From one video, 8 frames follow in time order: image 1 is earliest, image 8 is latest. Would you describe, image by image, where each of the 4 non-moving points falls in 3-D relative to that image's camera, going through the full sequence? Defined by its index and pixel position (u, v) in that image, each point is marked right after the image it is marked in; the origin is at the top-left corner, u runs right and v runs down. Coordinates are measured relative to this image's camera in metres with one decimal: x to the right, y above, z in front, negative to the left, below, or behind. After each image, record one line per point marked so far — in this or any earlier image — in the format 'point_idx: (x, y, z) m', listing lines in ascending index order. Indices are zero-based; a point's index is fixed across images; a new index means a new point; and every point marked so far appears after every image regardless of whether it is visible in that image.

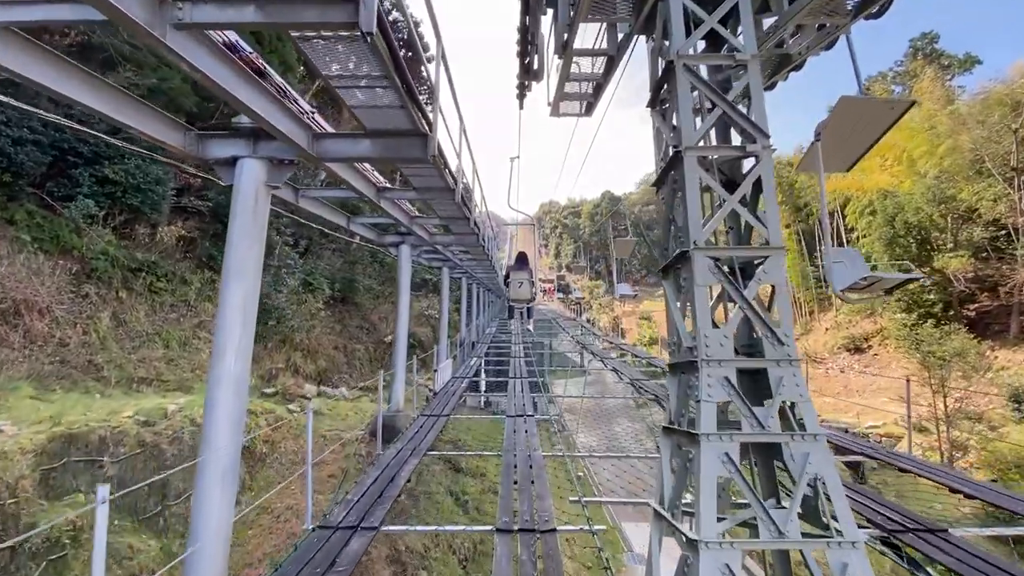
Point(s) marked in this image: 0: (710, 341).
0: (+0.7, -0.2, +1.7) m
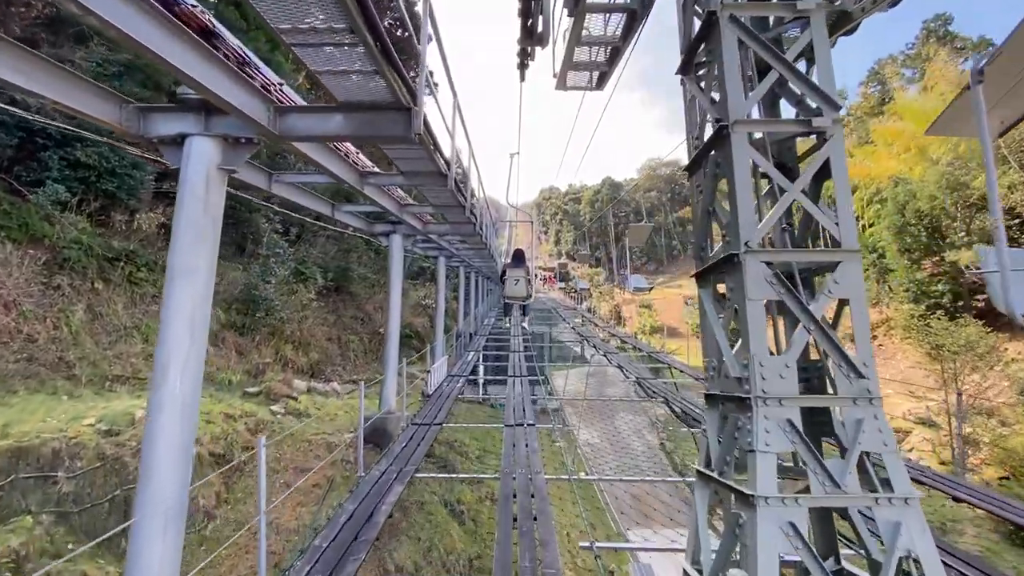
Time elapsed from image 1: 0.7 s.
0: (+0.7, -0.2, +1.3) m
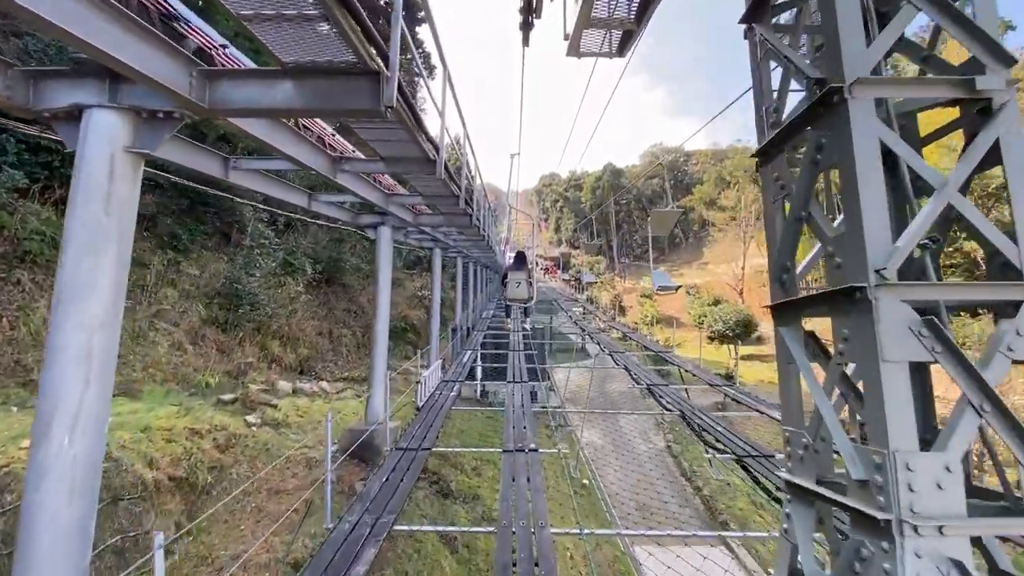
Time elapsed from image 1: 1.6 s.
0: (+0.7, -0.3, +0.8) m
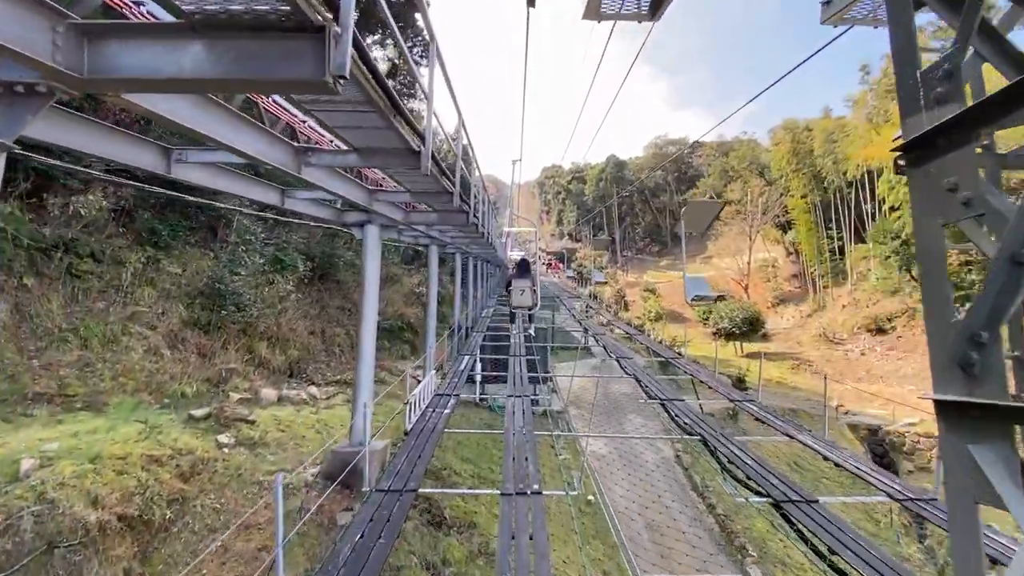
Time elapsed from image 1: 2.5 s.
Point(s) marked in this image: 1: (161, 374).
0: (+0.7, -0.5, +0.4) m
1: (-4.2, -1.1, +5.7) m
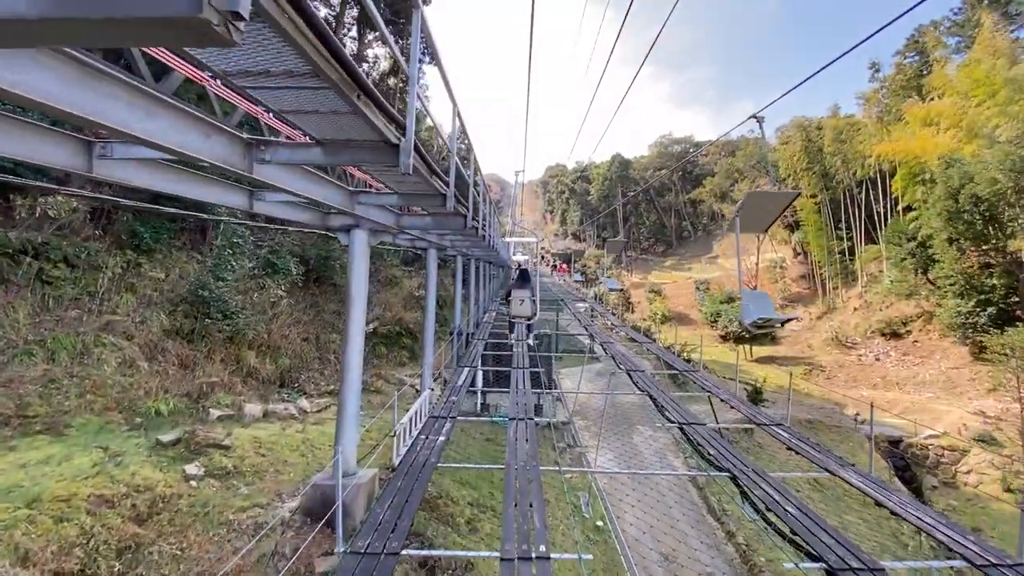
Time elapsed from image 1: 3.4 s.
0: (+0.7, -0.6, -0.1) m
1: (-4.2, -1.1, +5.3) m
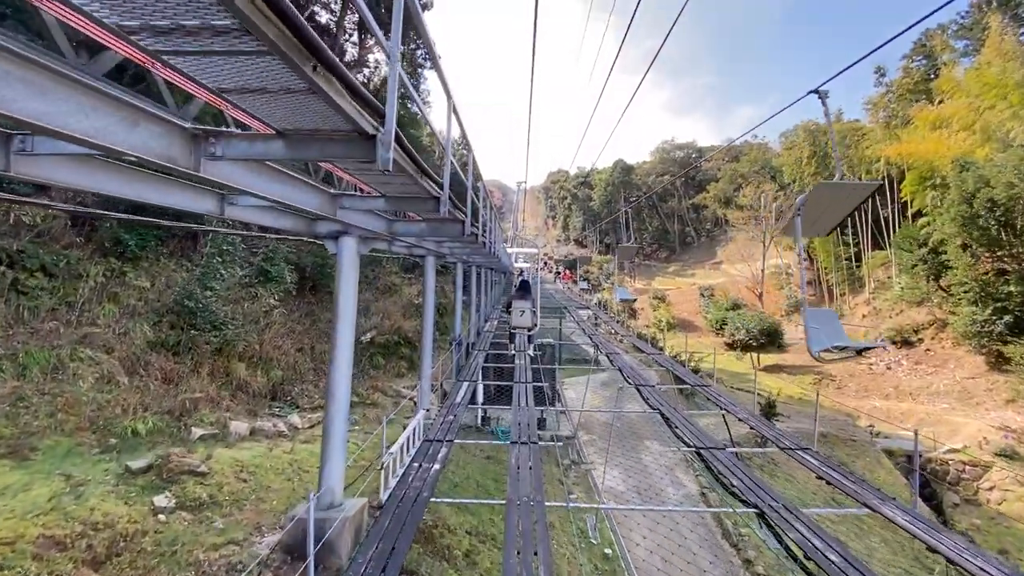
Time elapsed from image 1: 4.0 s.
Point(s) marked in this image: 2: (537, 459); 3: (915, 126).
0: (+0.7, -0.6, -0.4) m
1: (-4.2, -1.3, +5.0) m
2: (+0.2, -1.4, +3.8) m
3: (+13.2, +5.3, +15.6) m
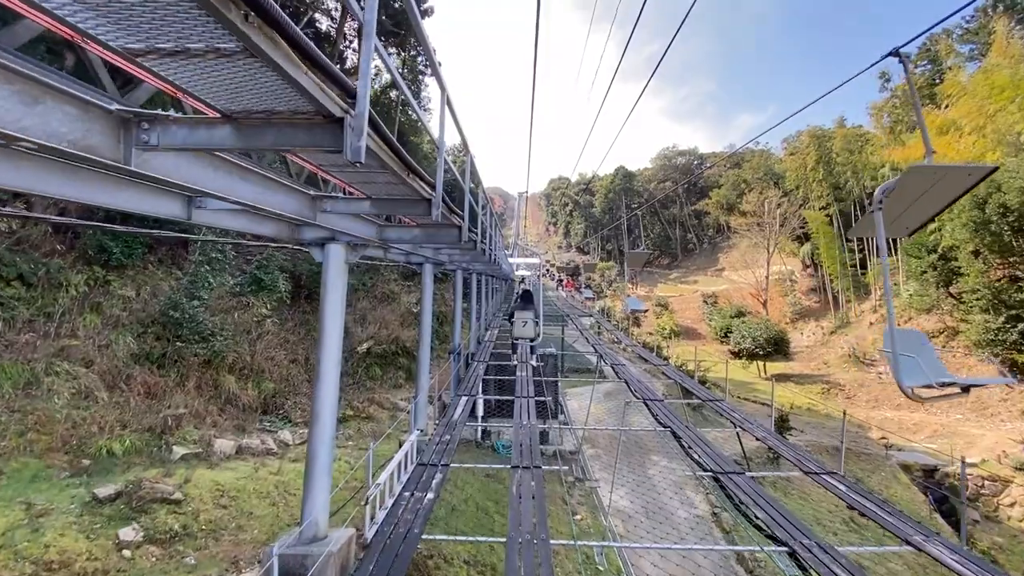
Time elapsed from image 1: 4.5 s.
0: (+0.7, -0.6, -0.7) m
1: (-4.2, -1.4, +4.7) m
2: (+0.2, -1.4, +3.5) m
3: (+13.2, +5.1, +15.4) m
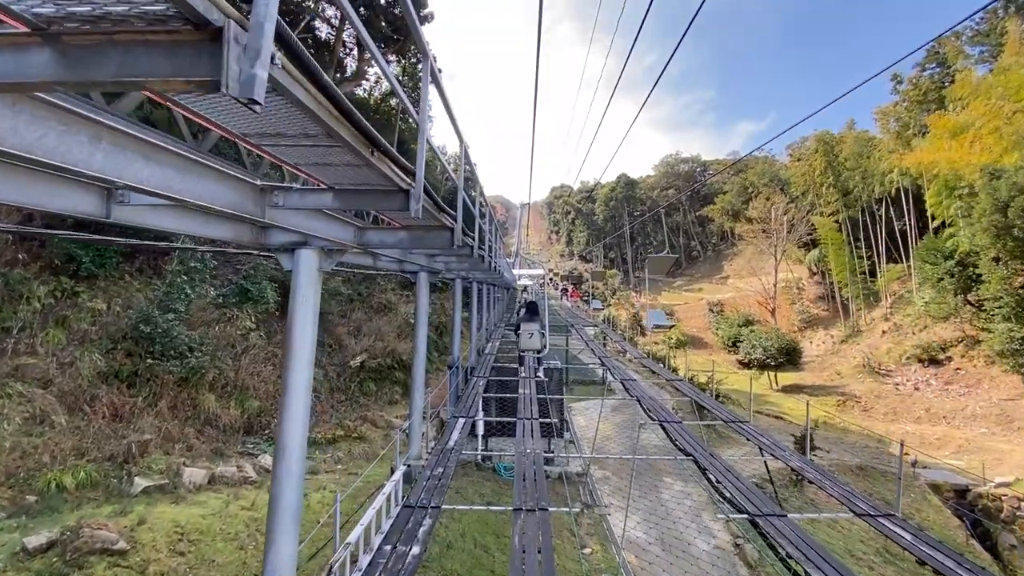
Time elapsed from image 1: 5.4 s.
0: (+0.7, -0.6, -1.2) m
1: (-4.2, -1.5, +4.2) m
2: (+0.2, -1.5, +3.0) m
3: (+13.3, +4.9, +14.9) m
